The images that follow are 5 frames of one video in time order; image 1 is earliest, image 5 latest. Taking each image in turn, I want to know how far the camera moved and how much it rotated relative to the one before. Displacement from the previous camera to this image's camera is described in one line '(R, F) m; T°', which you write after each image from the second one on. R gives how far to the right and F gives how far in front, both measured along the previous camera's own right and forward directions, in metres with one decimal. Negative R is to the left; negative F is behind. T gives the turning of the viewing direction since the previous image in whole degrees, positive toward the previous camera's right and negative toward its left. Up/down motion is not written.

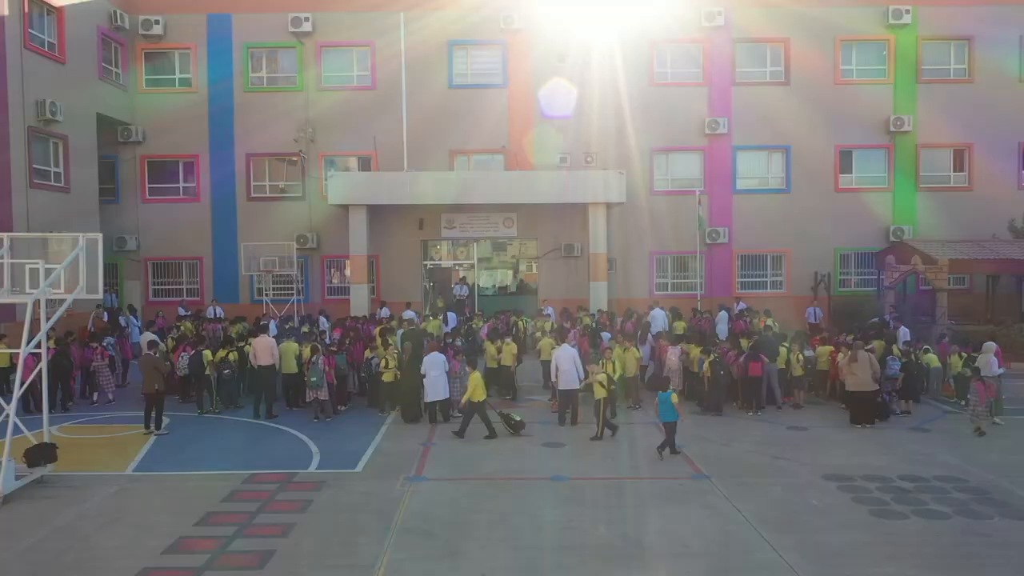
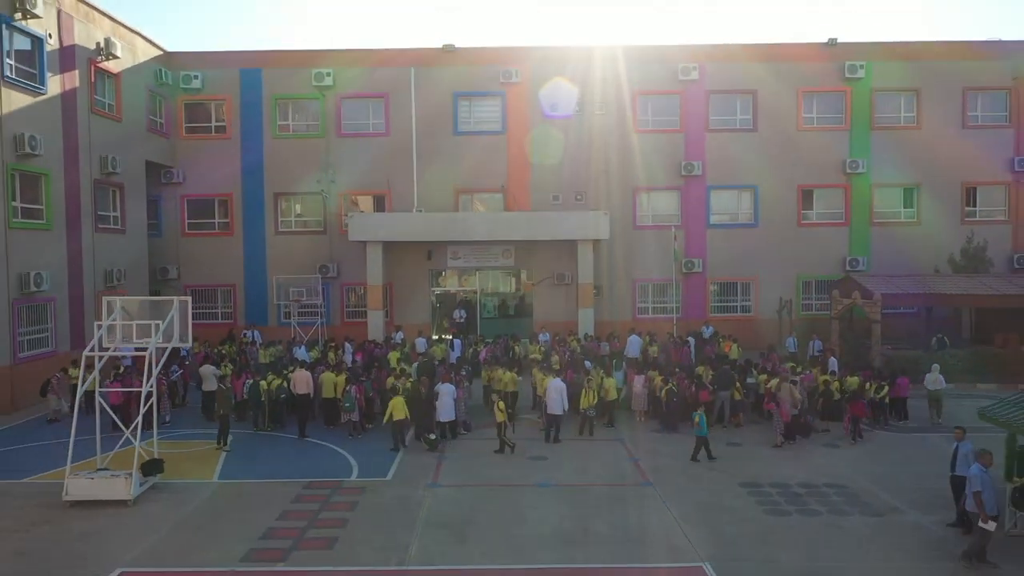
(+0.1, -3.0) m; 0°
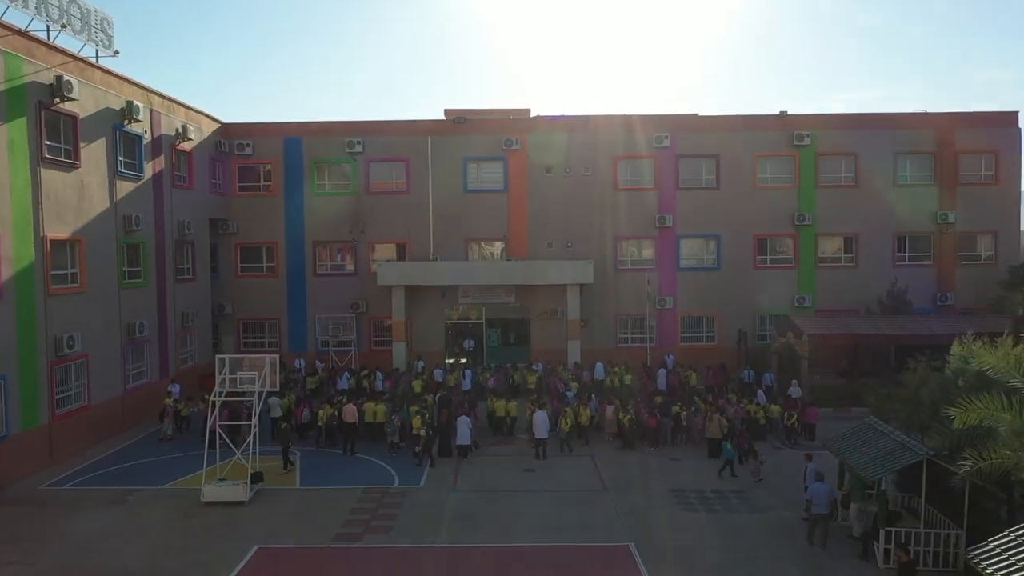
(+0.2, -5.1) m; 0°
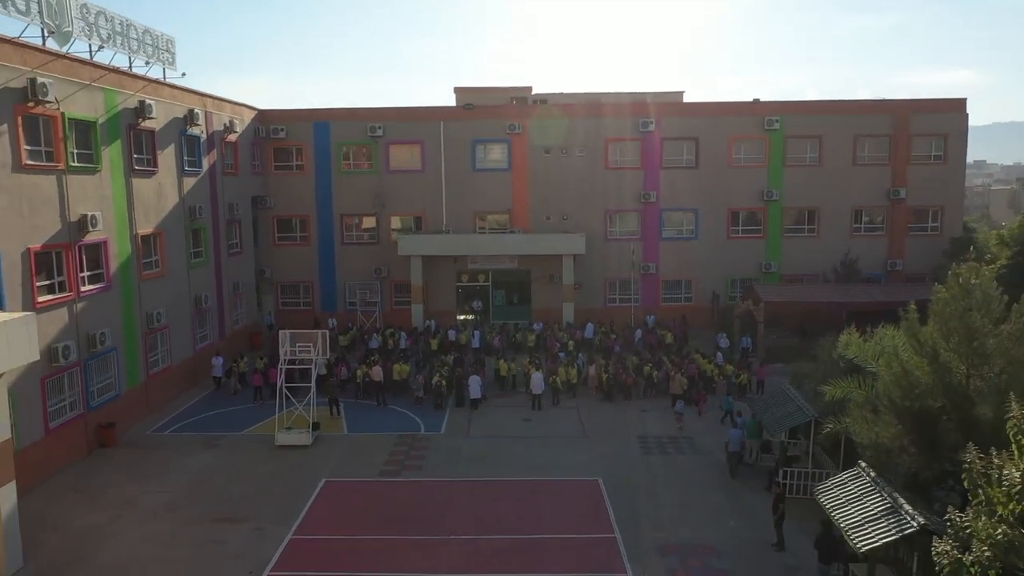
(+0.1, -4.6) m; 0°
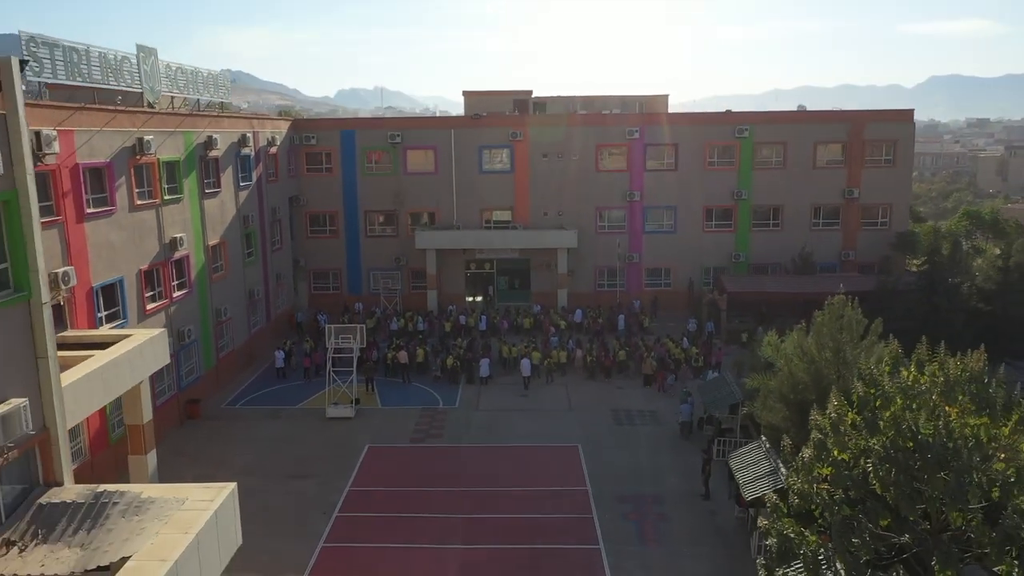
(+0.1, -5.5) m; 0°
